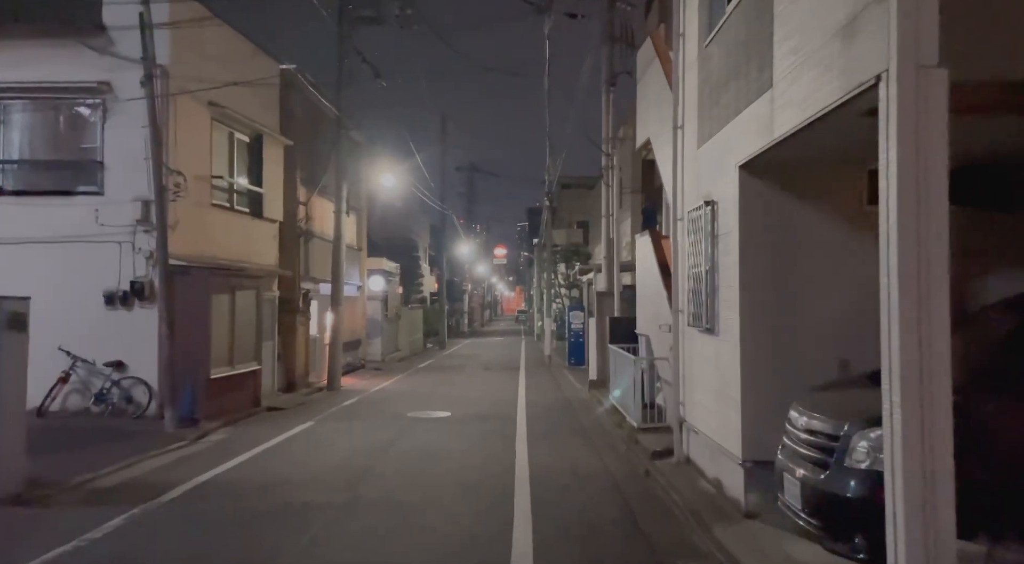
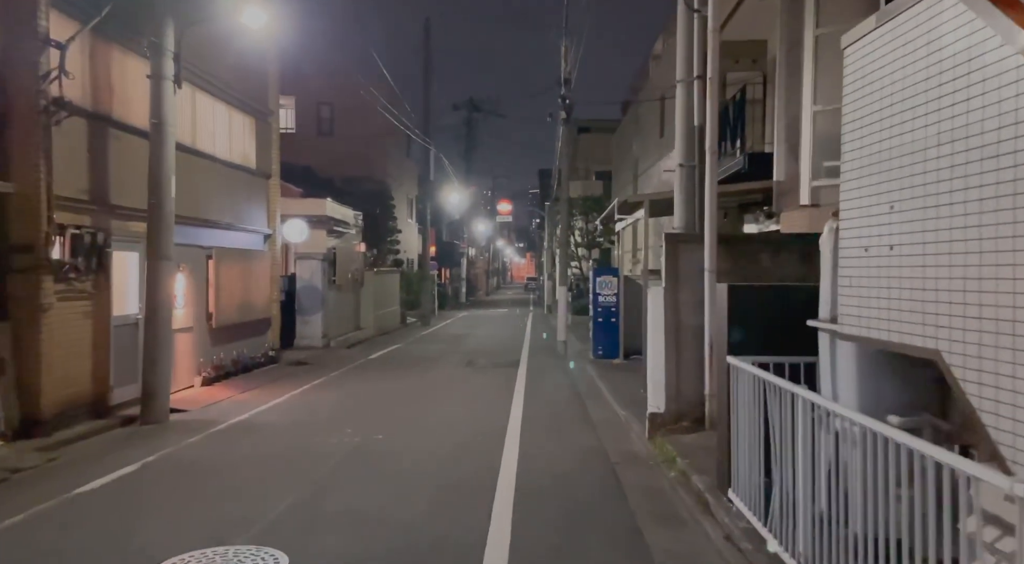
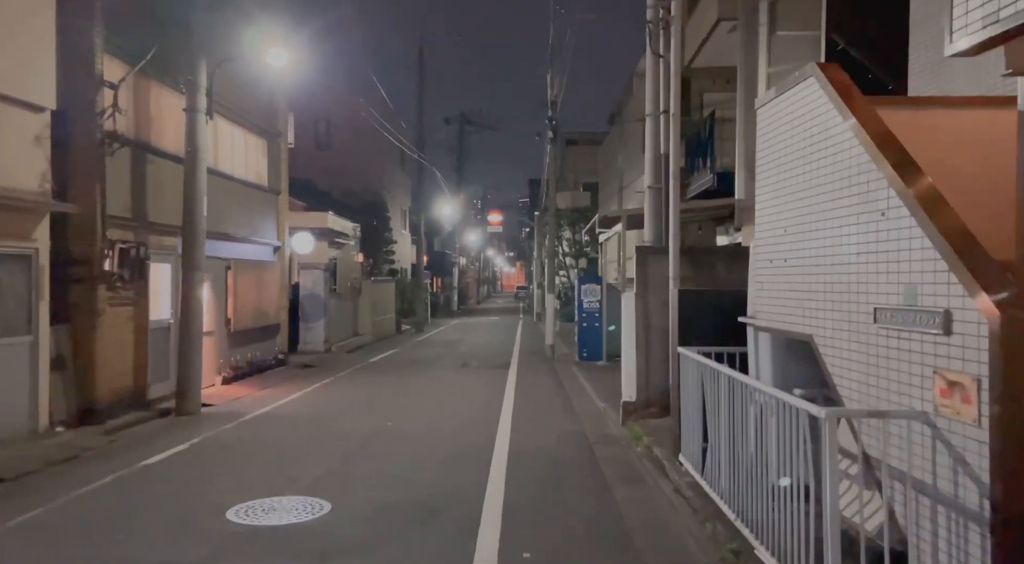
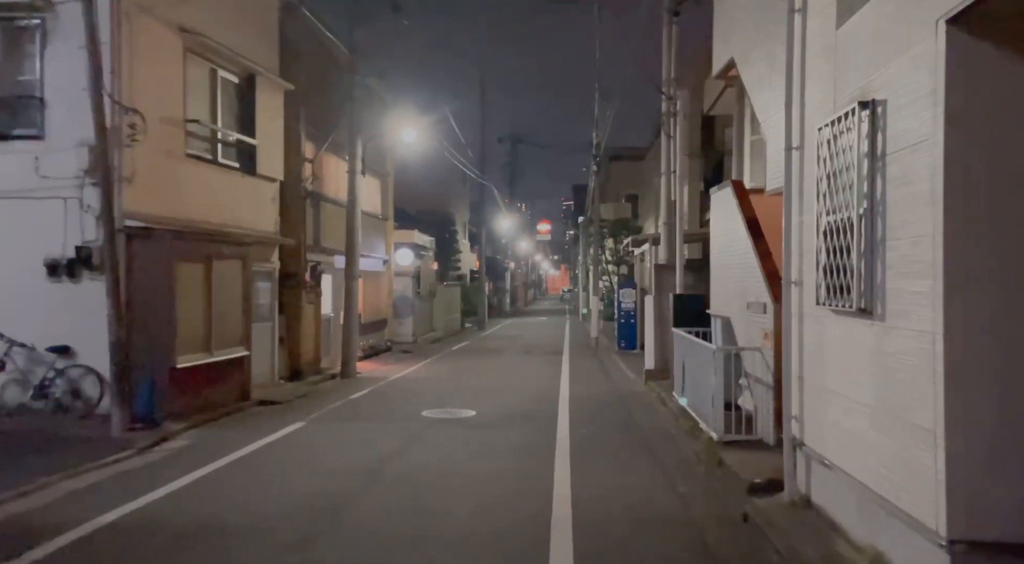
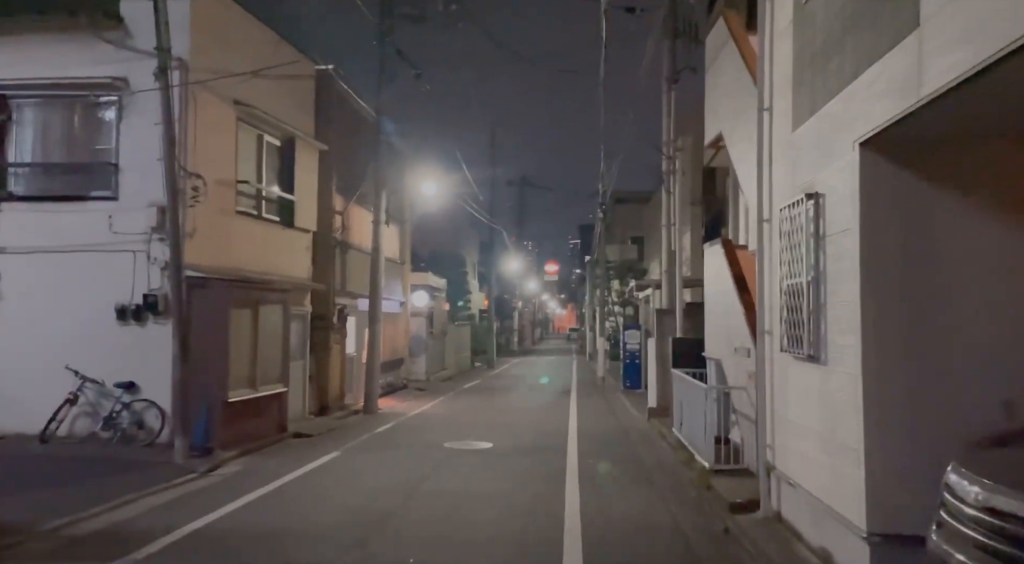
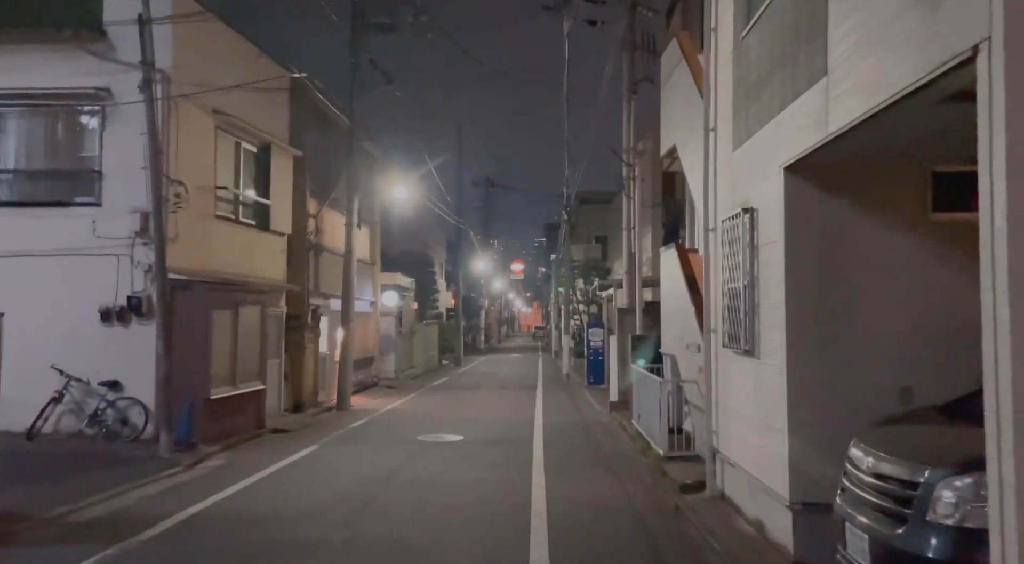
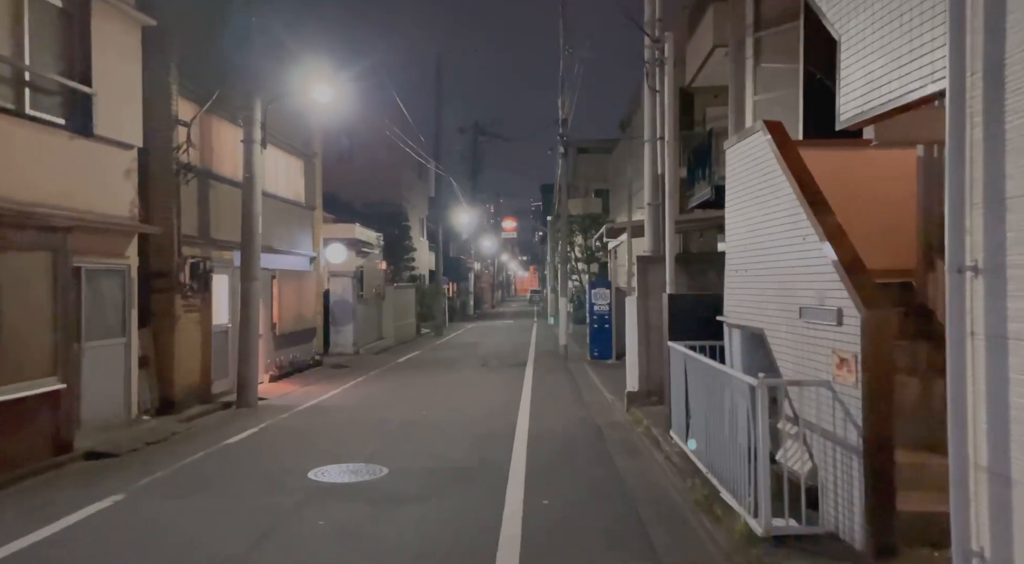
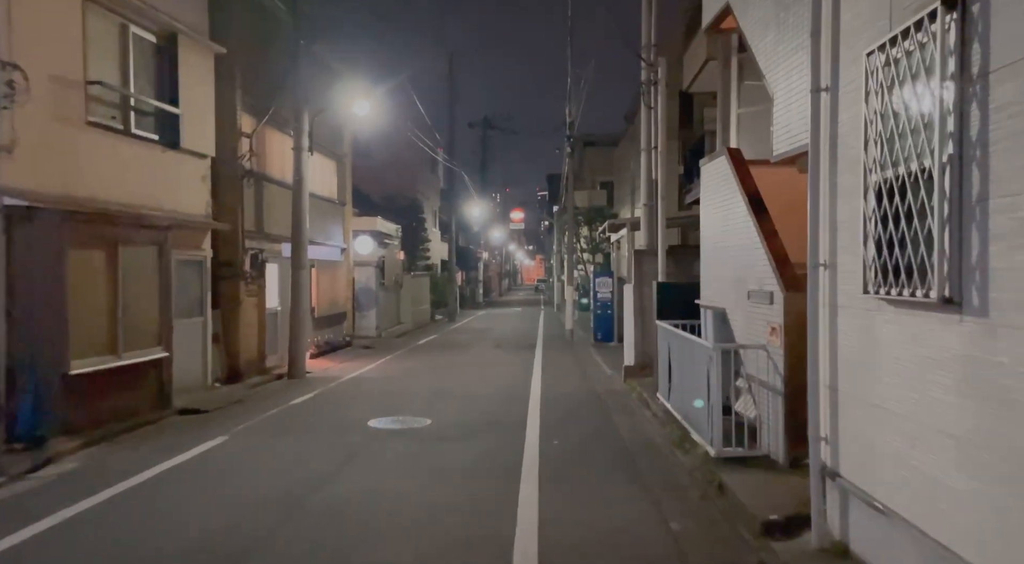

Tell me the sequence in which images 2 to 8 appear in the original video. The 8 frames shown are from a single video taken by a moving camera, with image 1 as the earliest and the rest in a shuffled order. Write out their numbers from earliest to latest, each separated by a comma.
6, 5, 4, 8, 7, 3, 2
